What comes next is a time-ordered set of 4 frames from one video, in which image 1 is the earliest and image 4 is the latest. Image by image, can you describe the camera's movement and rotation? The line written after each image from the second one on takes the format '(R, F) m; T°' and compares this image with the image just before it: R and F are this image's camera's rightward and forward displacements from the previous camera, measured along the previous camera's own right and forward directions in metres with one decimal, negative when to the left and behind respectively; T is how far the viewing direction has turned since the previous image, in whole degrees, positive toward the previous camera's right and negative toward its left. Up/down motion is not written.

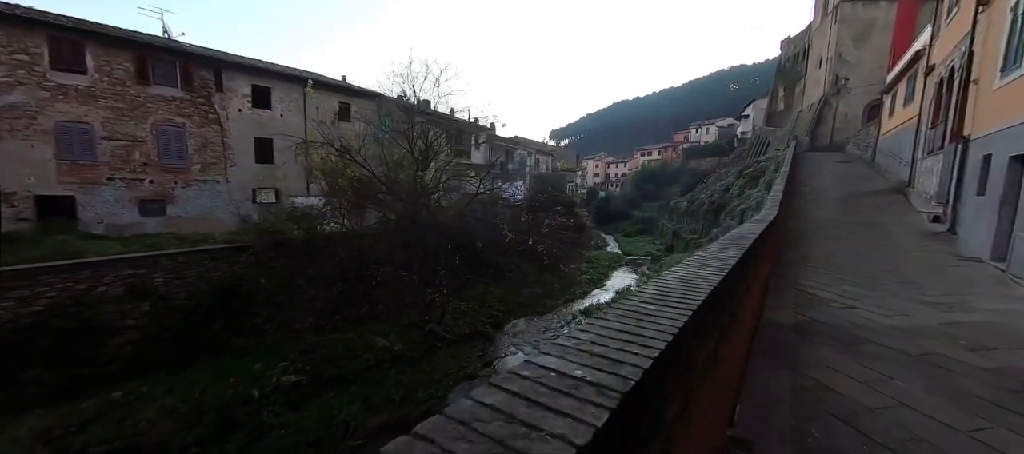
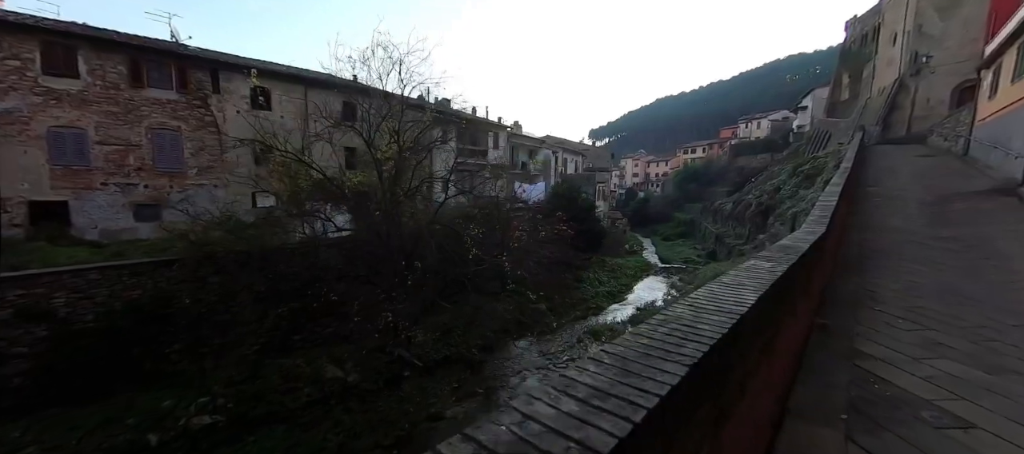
(+1.4, +1.8) m; -6°
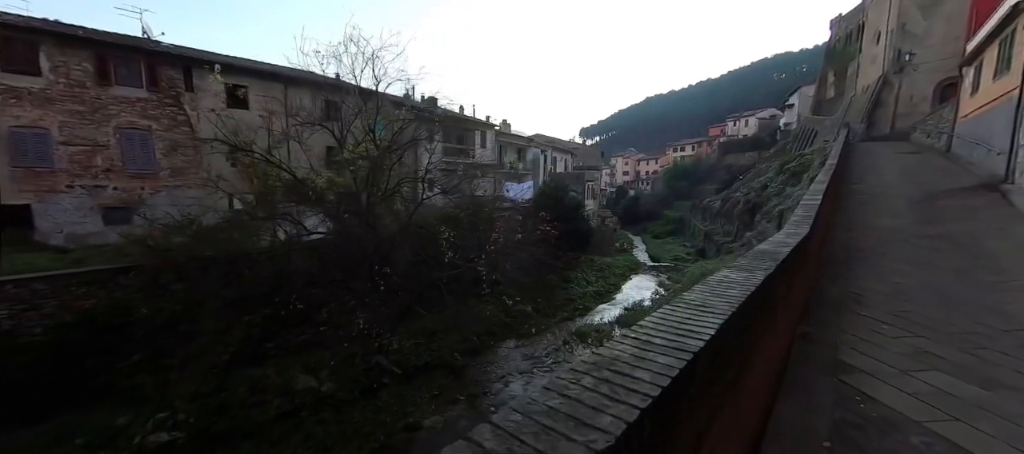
(+0.3, +0.3) m; +1°
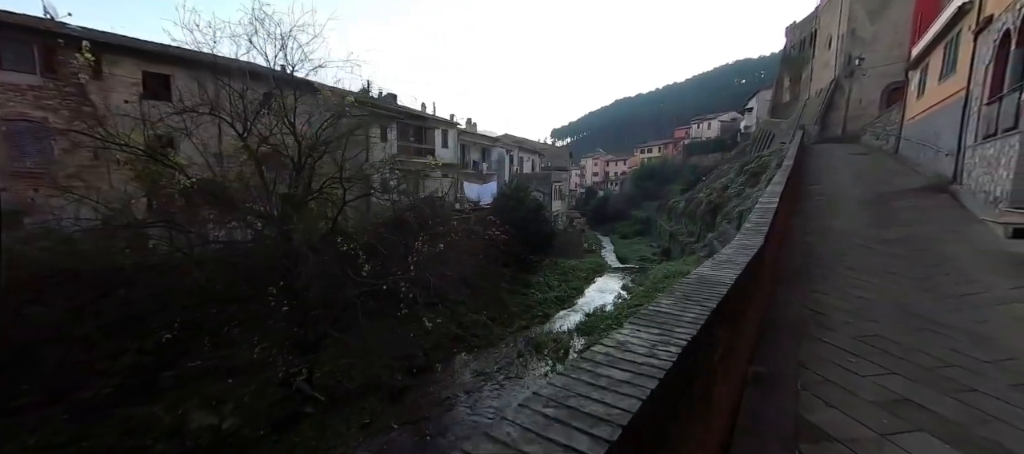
(+0.7, +0.9) m; +4°
